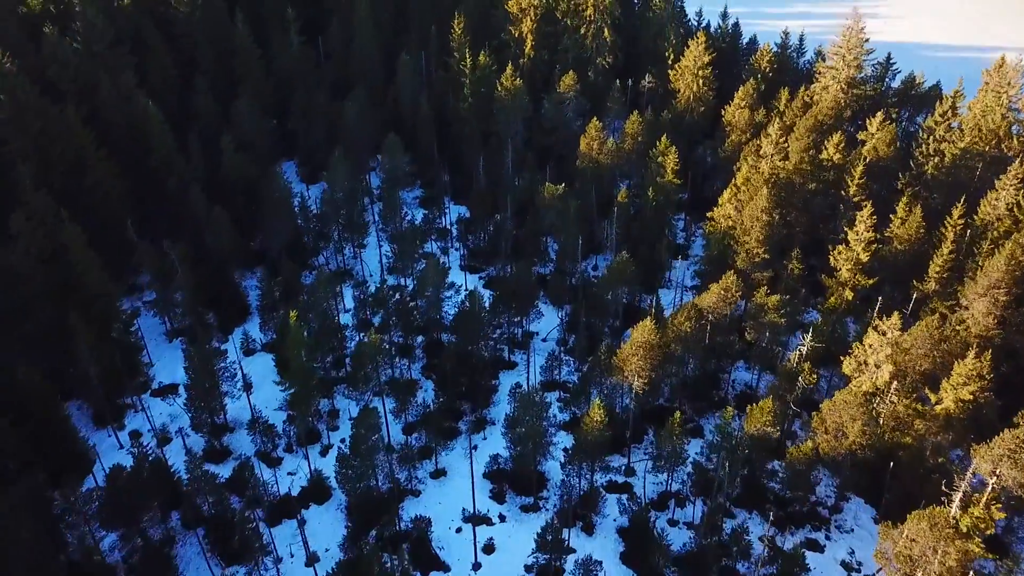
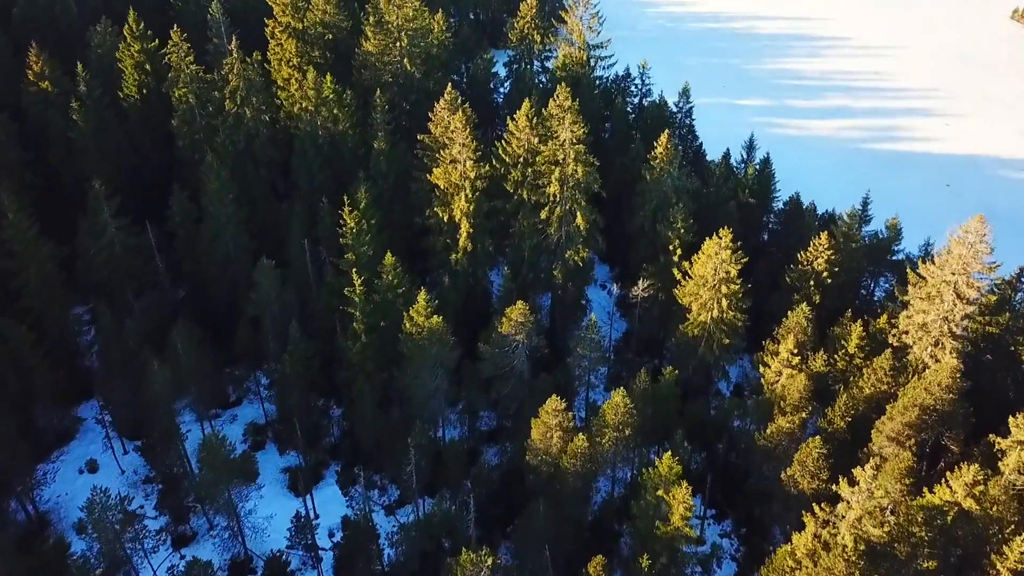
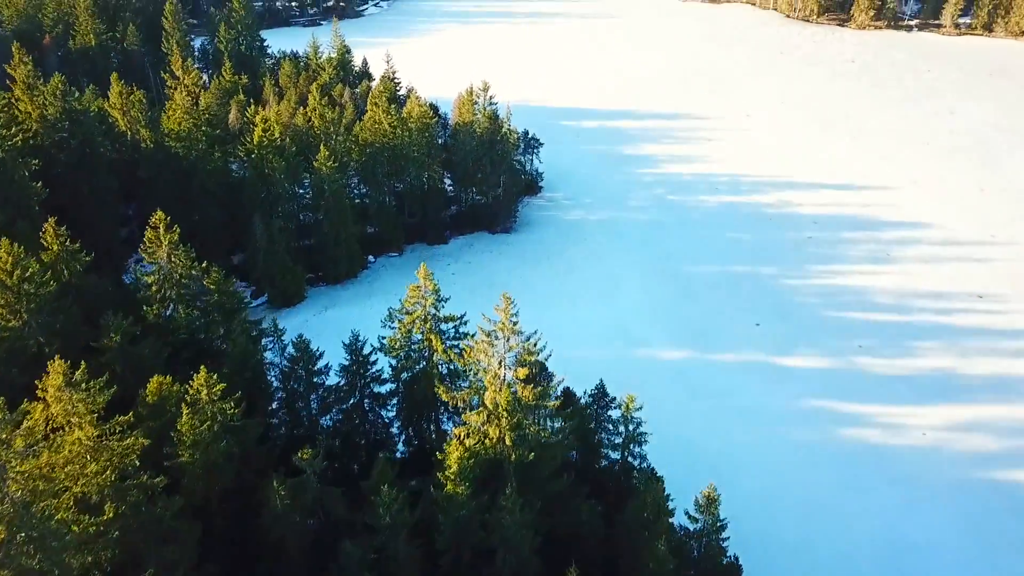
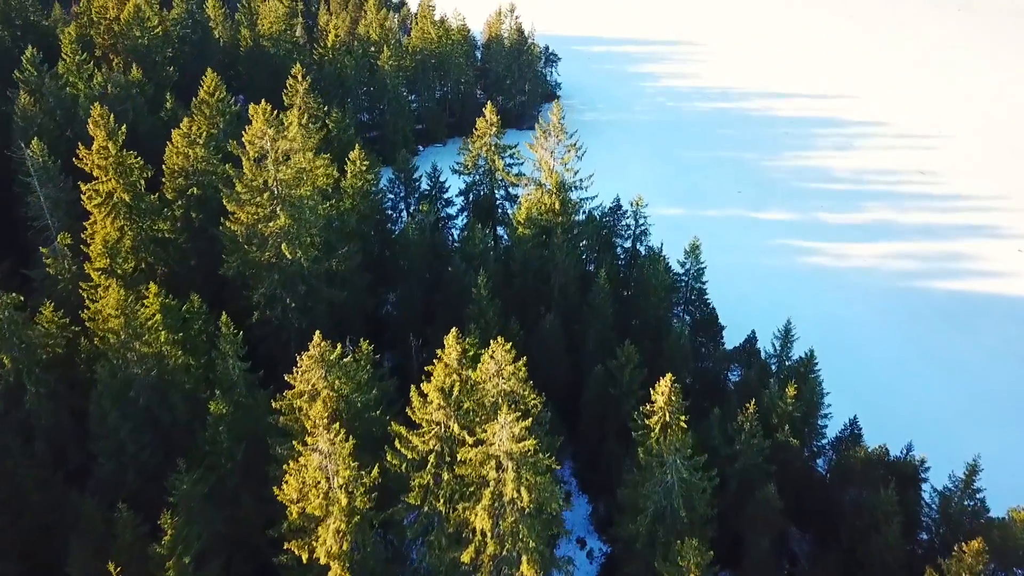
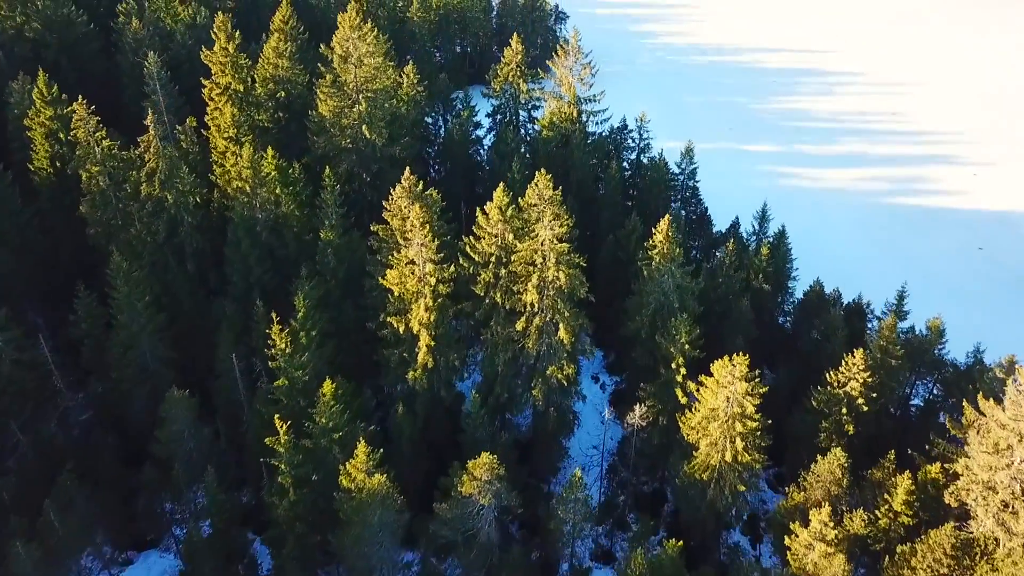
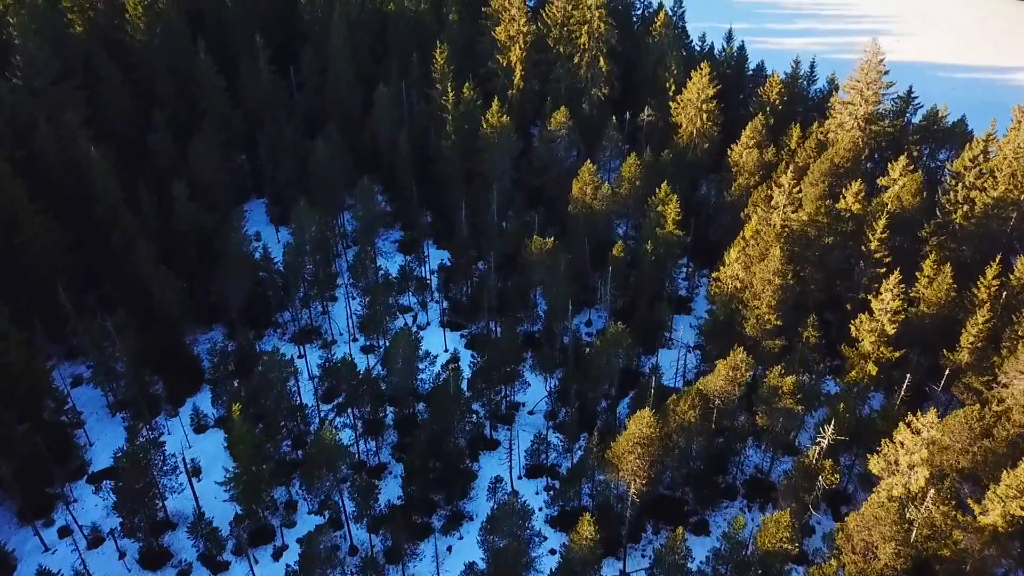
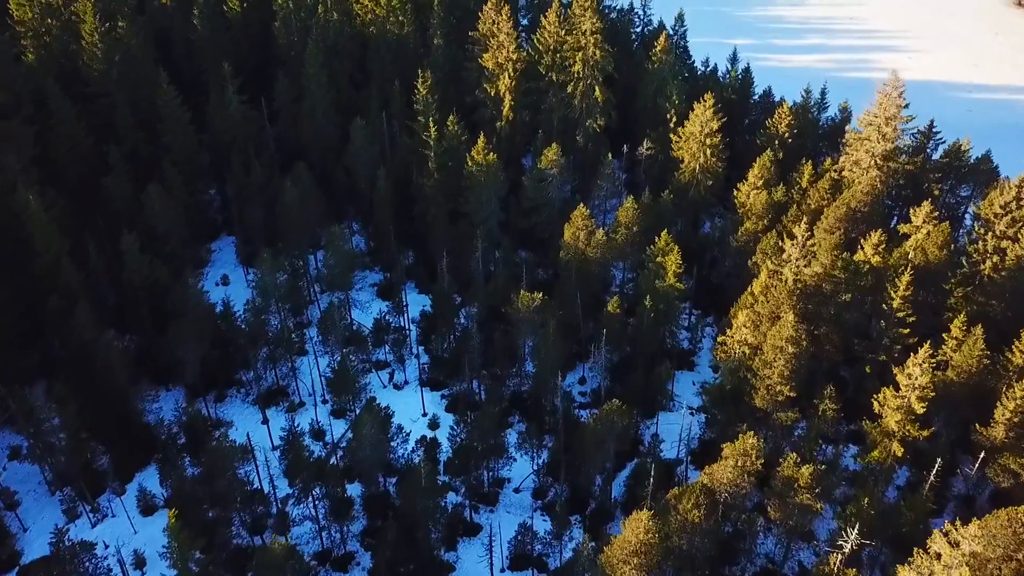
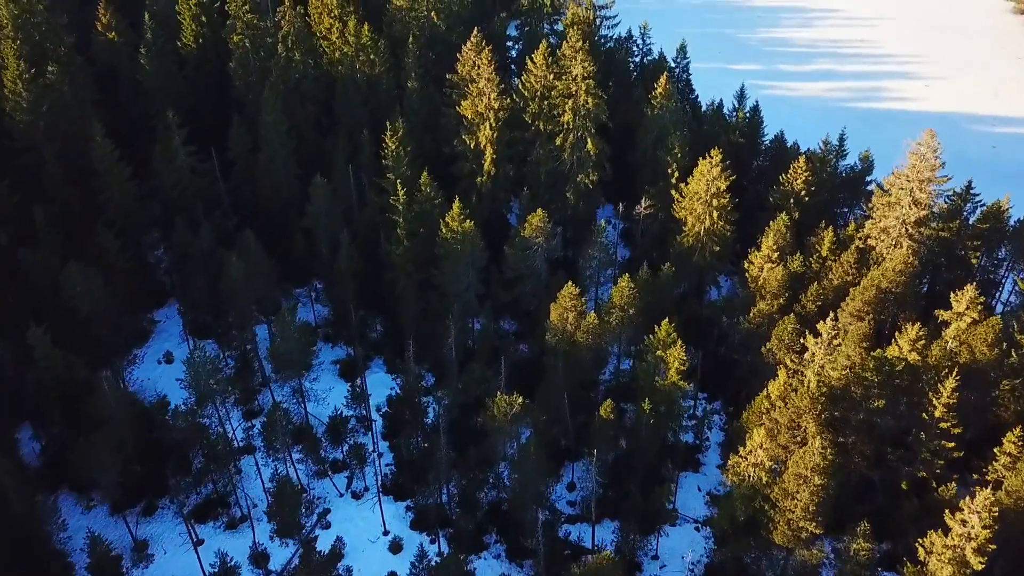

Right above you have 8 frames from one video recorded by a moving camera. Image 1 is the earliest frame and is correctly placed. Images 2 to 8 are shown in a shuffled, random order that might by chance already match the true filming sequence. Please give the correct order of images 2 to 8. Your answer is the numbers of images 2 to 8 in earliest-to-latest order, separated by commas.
6, 7, 8, 2, 5, 4, 3
